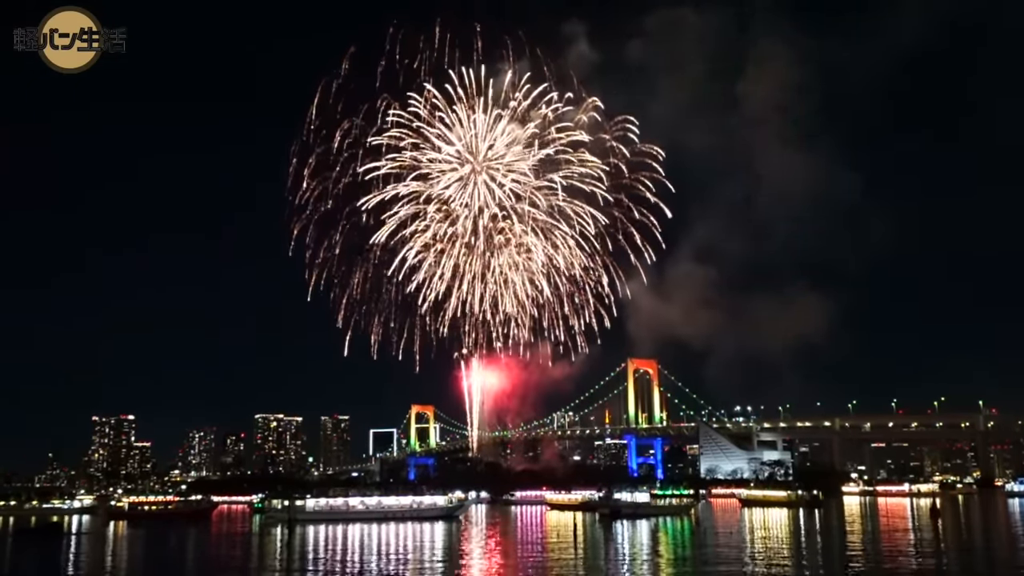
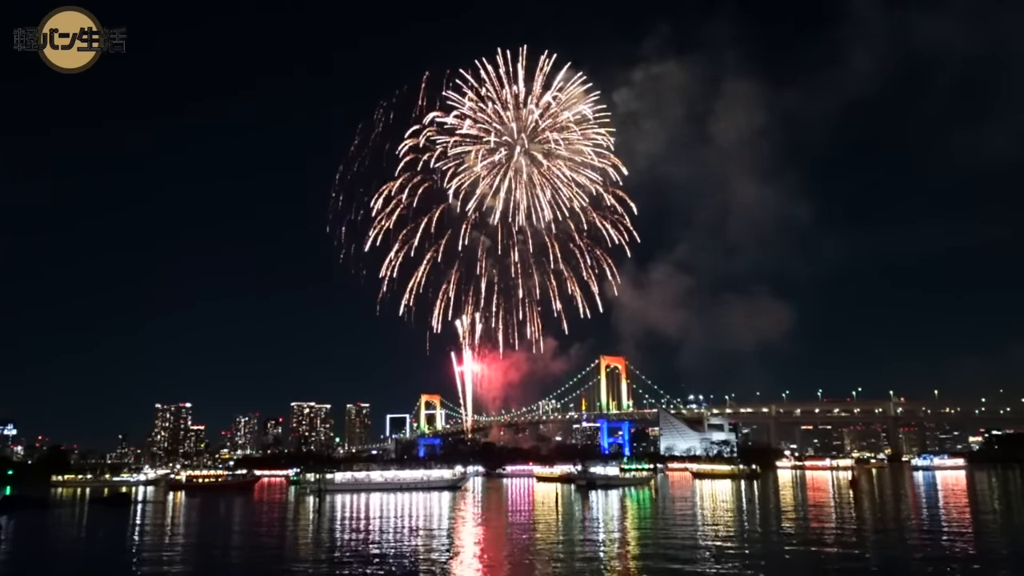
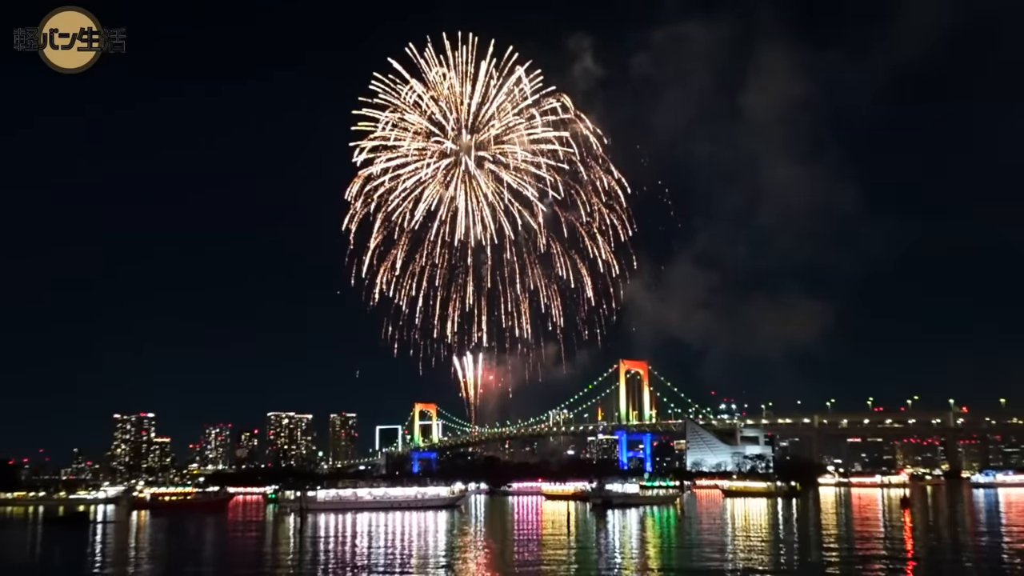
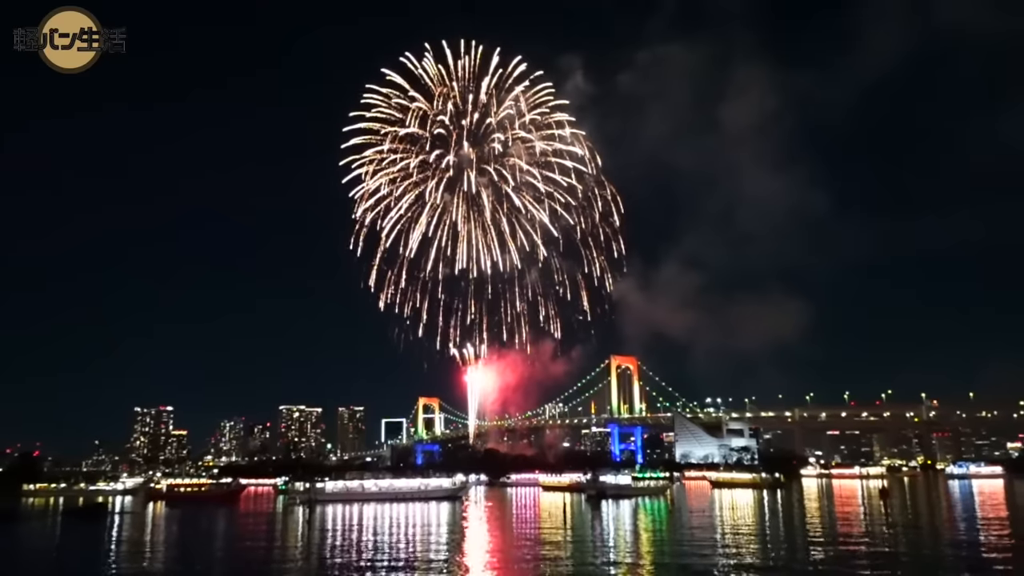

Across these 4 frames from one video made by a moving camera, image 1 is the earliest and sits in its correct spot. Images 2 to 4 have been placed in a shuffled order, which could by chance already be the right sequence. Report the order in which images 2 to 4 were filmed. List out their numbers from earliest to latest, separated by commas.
3, 4, 2
